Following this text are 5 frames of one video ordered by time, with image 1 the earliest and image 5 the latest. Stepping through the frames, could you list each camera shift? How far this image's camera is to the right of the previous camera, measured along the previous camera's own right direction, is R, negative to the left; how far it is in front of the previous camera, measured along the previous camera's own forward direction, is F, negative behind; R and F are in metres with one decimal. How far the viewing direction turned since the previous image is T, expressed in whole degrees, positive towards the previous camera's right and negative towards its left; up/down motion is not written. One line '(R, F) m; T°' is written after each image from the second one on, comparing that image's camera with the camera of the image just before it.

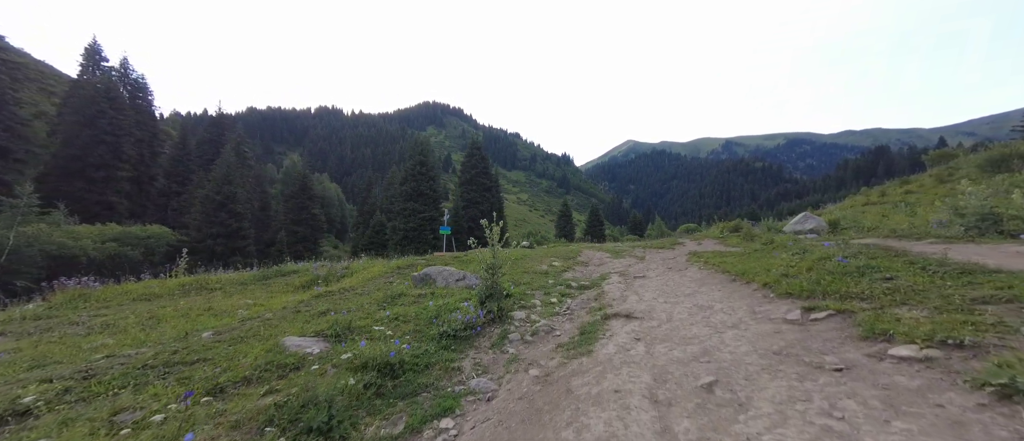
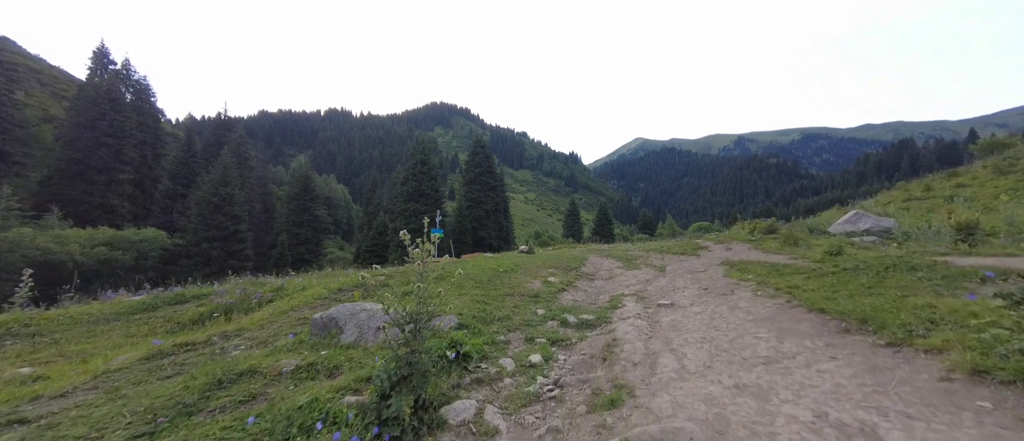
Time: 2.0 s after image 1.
(+0.8, +3.0) m; -1°
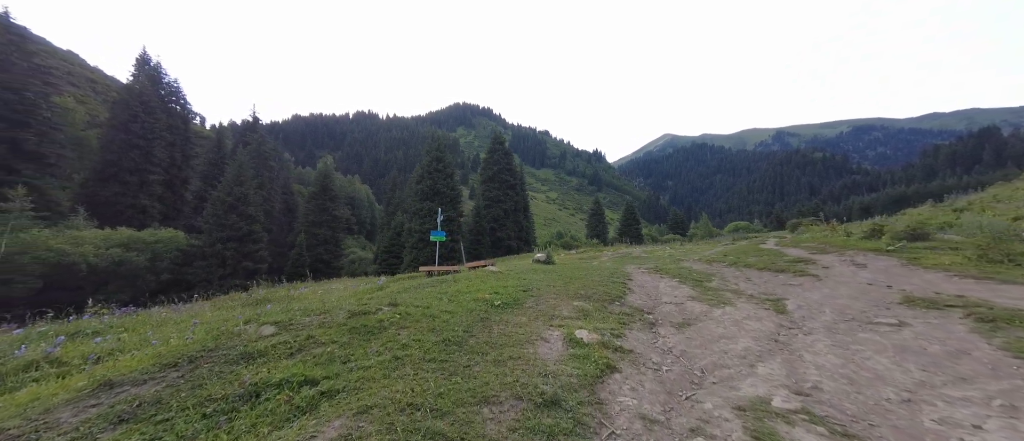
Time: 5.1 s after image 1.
(+0.4, +5.3) m; -4°
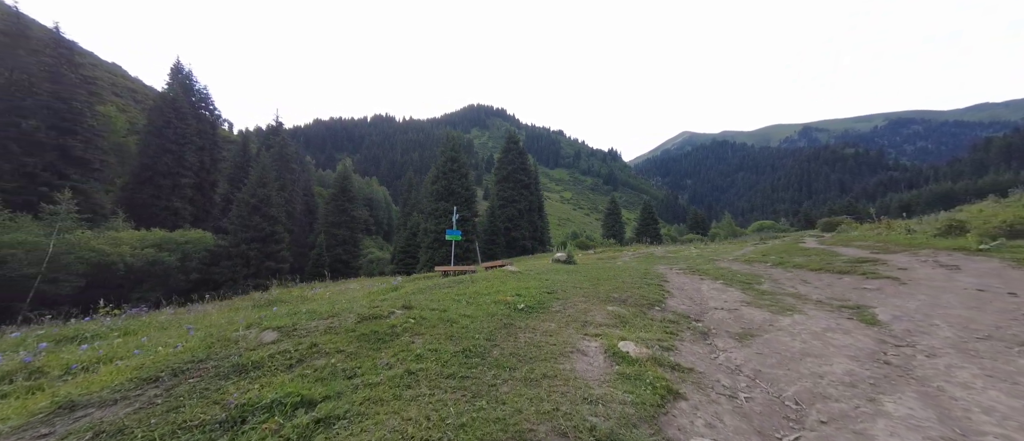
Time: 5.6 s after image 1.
(-0.3, +1.0) m; -3°
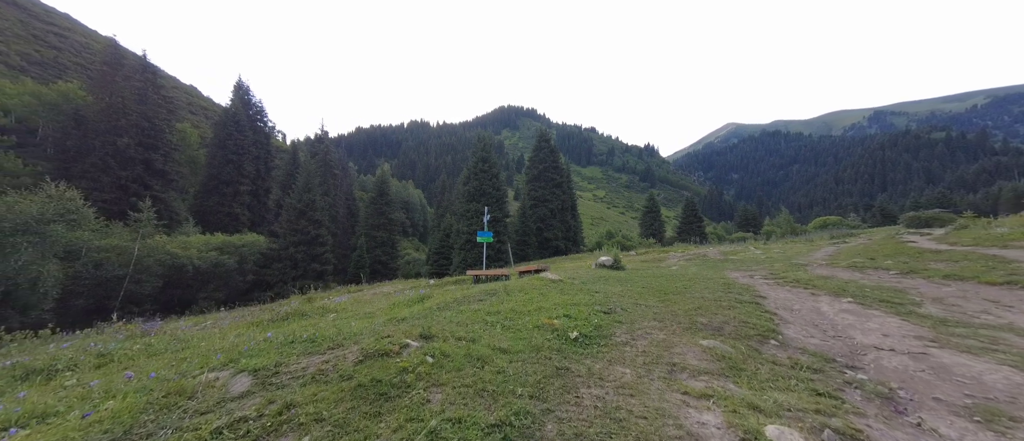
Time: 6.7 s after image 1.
(-0.4, +2.3) m; -6°
